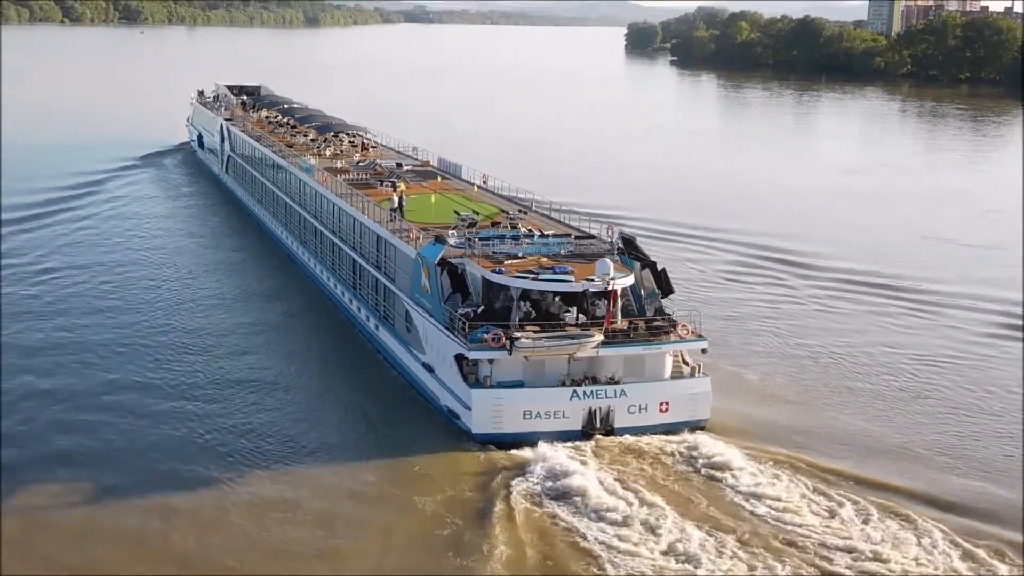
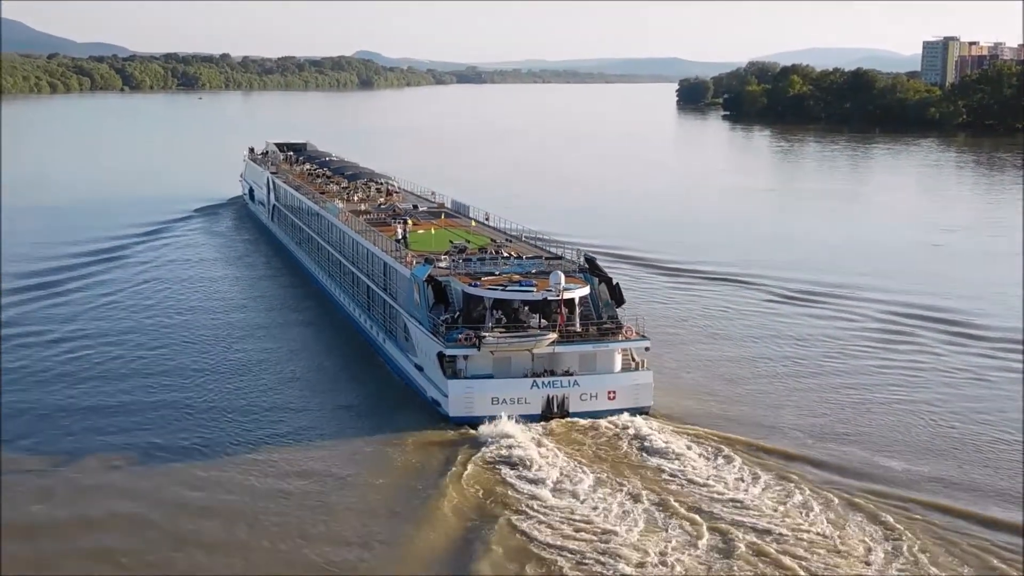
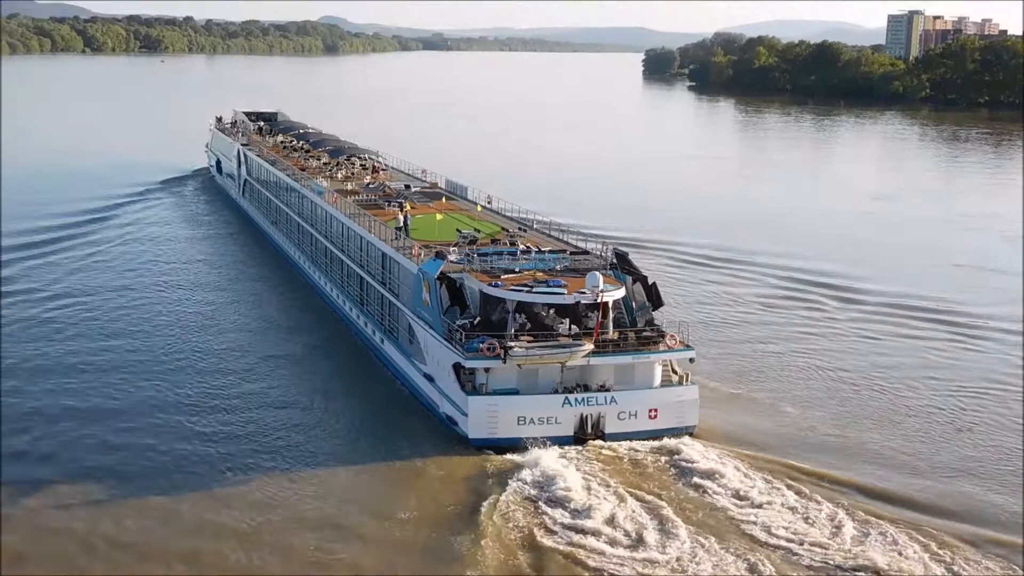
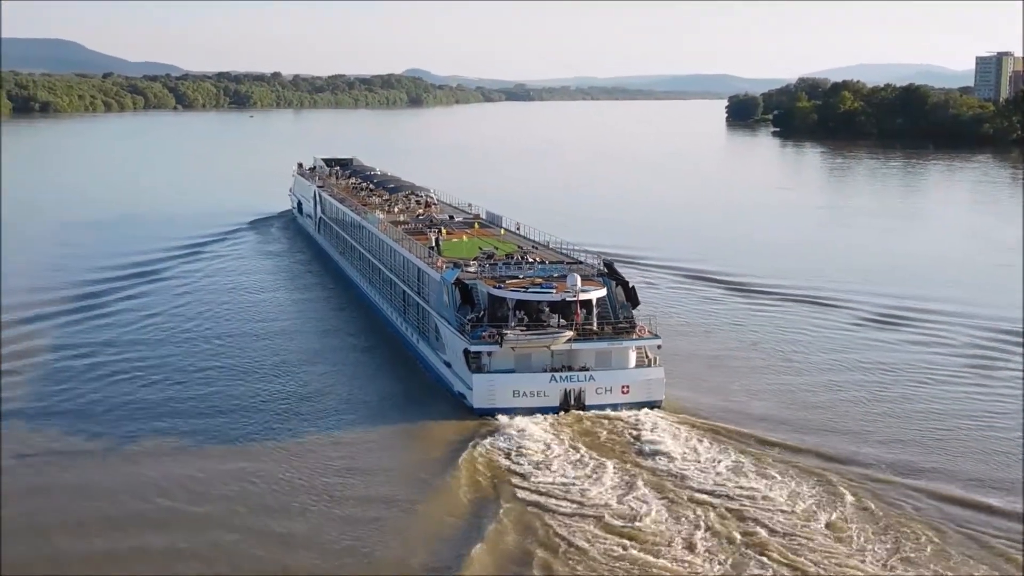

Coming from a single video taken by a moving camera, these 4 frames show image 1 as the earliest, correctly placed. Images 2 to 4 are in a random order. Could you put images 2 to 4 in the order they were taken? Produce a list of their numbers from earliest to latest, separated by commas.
3, 2, 4
